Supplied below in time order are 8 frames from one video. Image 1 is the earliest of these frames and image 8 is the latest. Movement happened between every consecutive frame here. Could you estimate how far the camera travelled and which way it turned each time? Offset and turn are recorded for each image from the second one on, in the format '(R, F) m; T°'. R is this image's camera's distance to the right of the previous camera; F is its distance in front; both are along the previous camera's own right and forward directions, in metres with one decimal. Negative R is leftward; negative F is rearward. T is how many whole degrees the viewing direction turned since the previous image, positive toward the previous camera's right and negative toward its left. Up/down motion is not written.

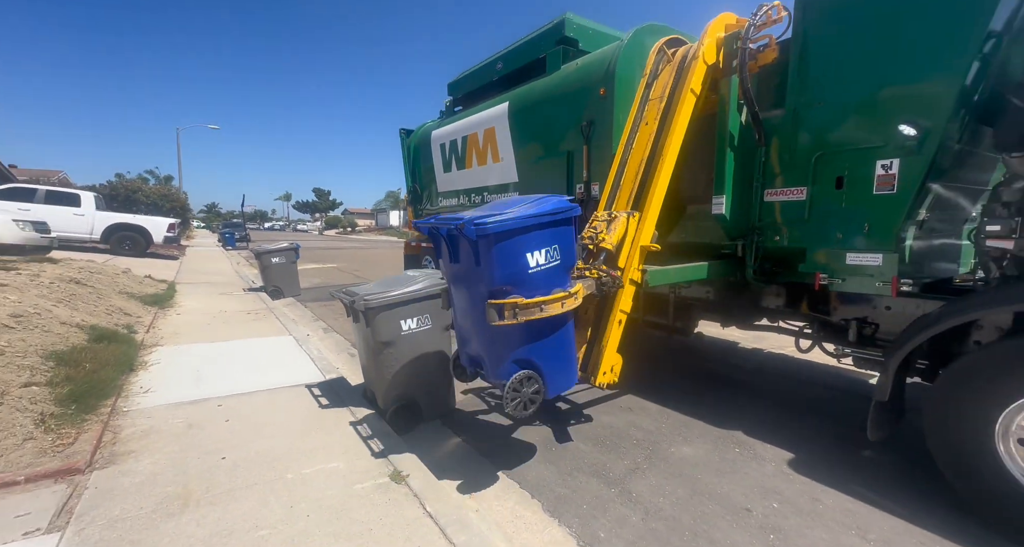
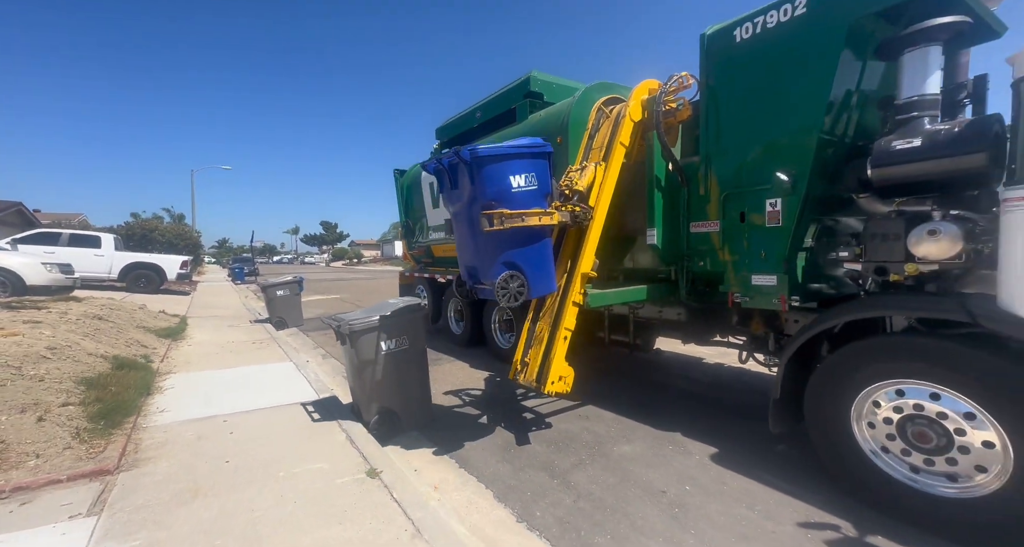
(+0.4, -0.6) m; -1°
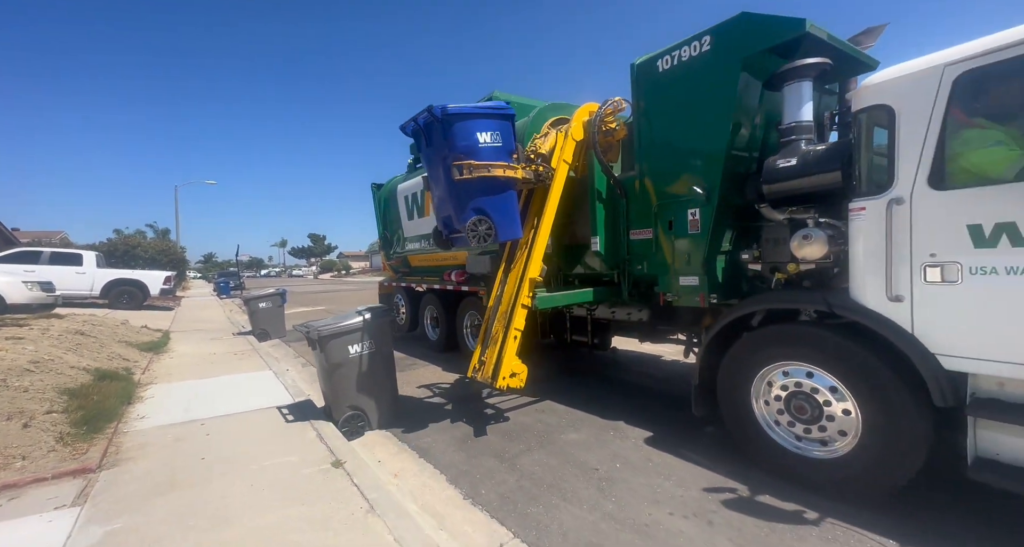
(+0.4, -0.4) m; +1°
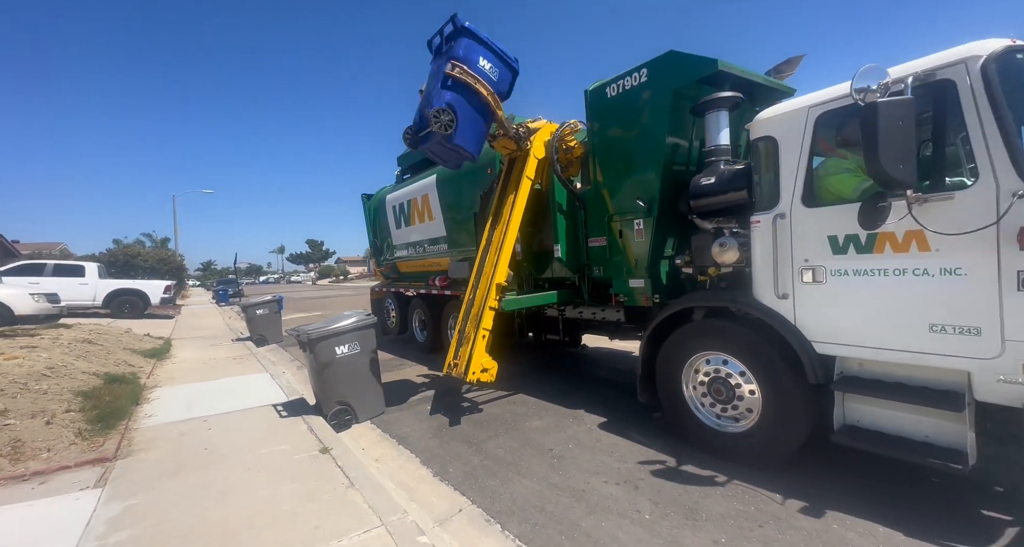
(+0.3, -0.5) m; 0°
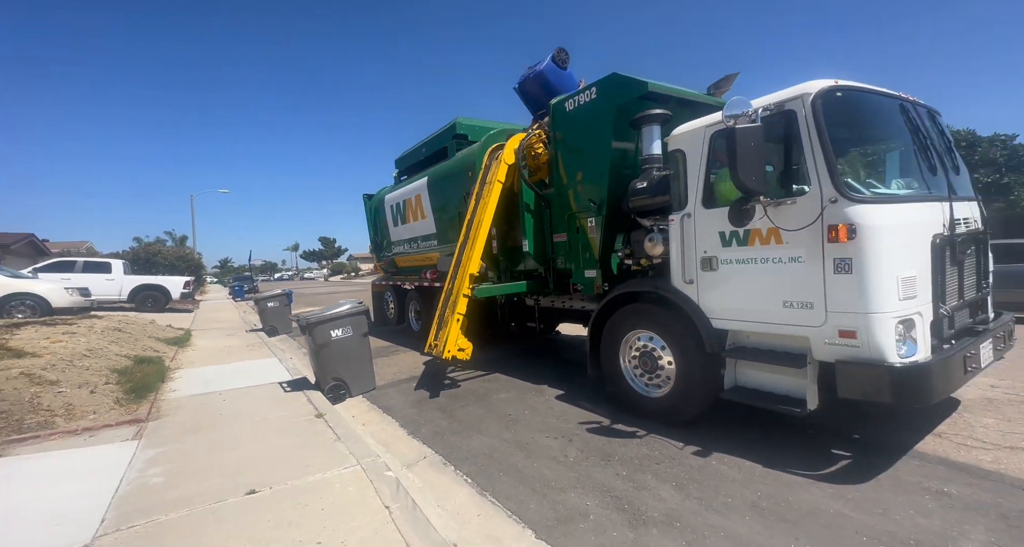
(+0.5, -0.7) m; -2°
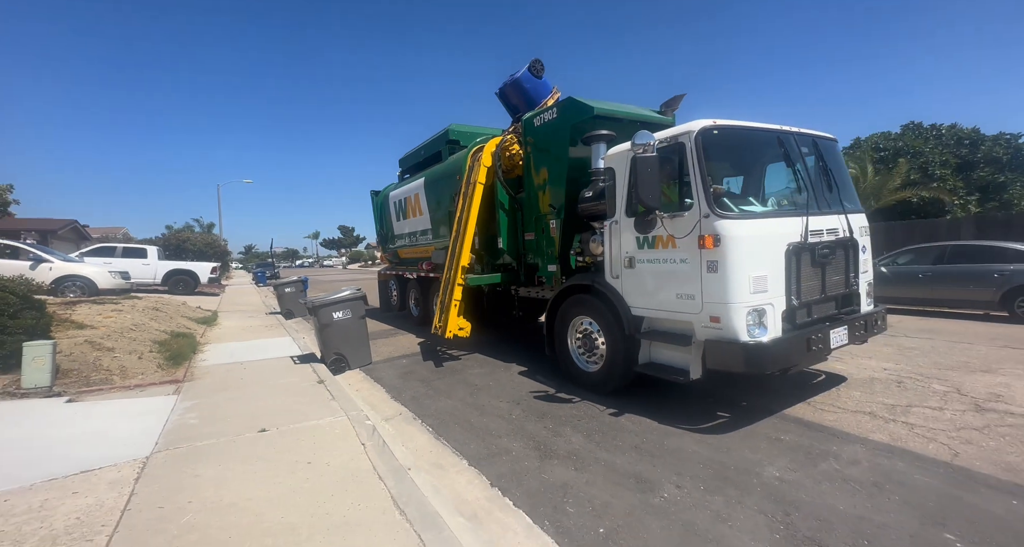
(+0.6, -0.9) m; -2°
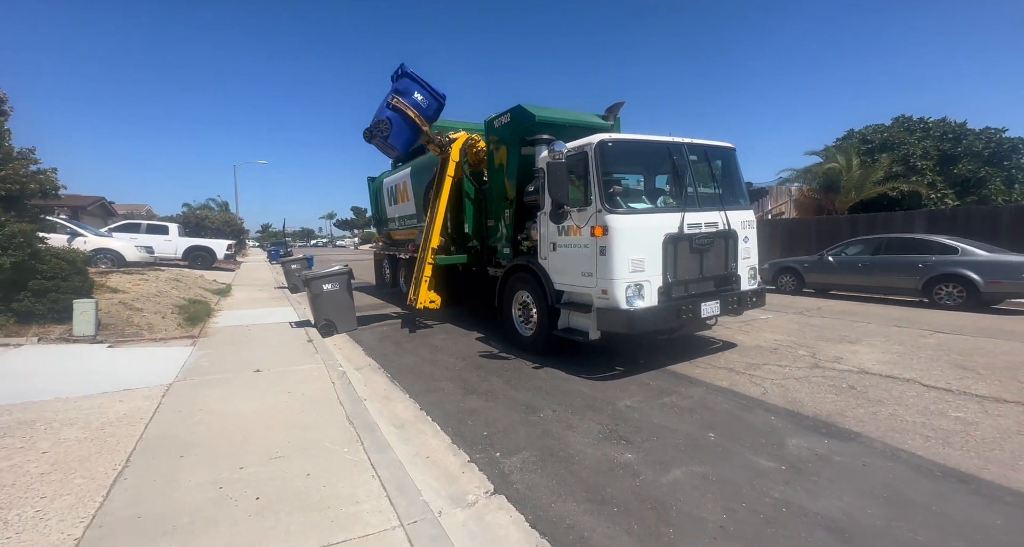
(+0.9, -1.1) m; -2°
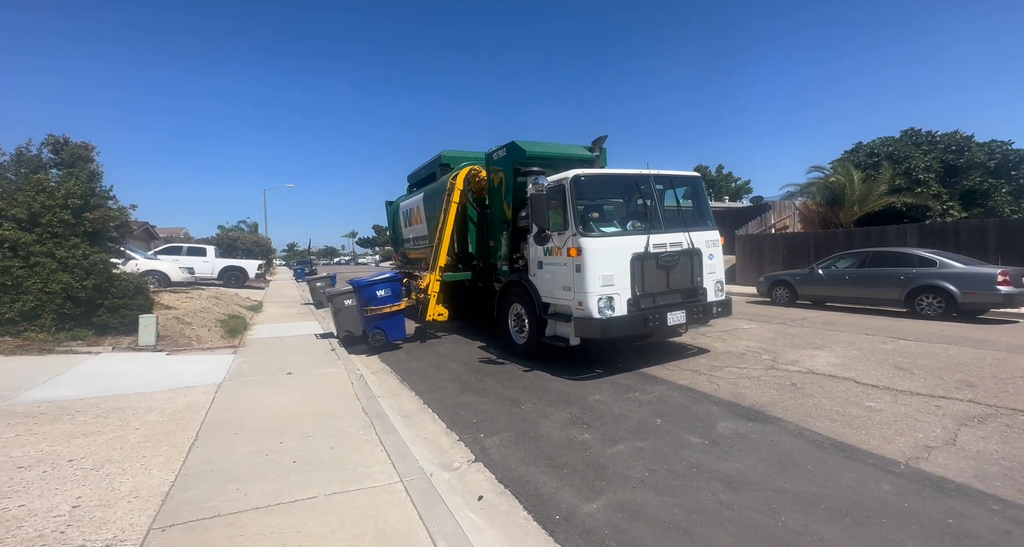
(+0.4, -0.9) m; -3°
